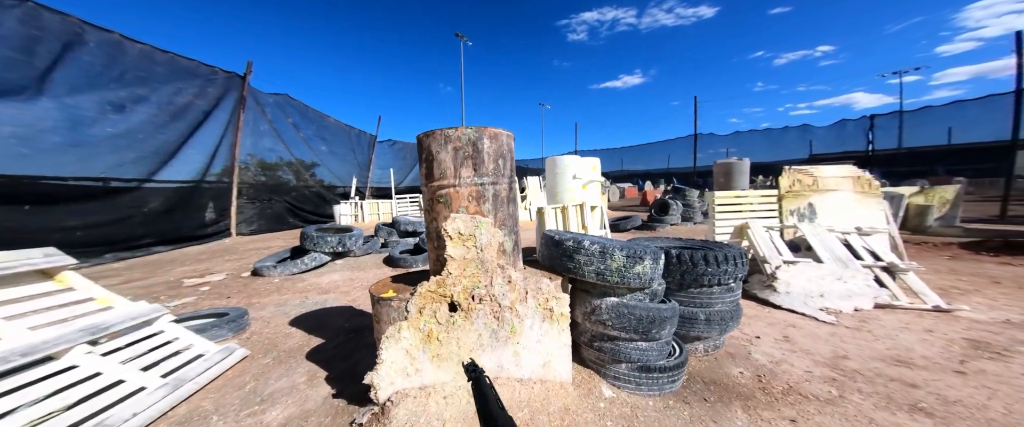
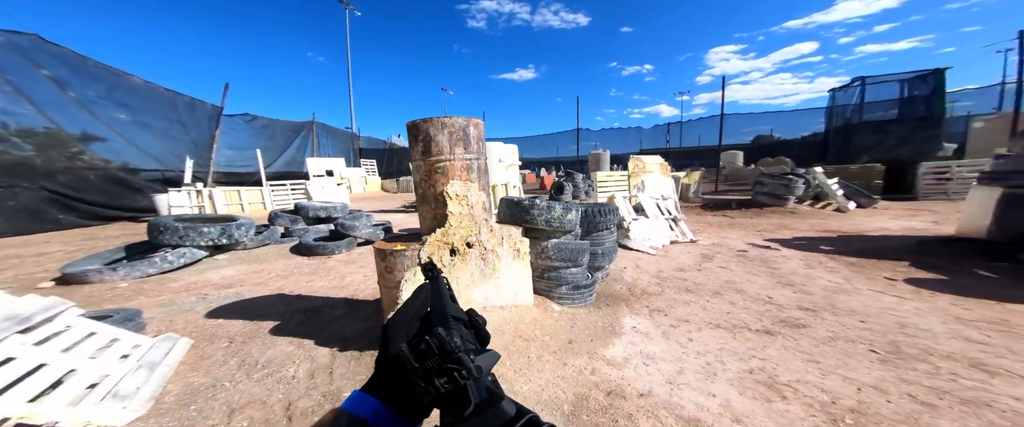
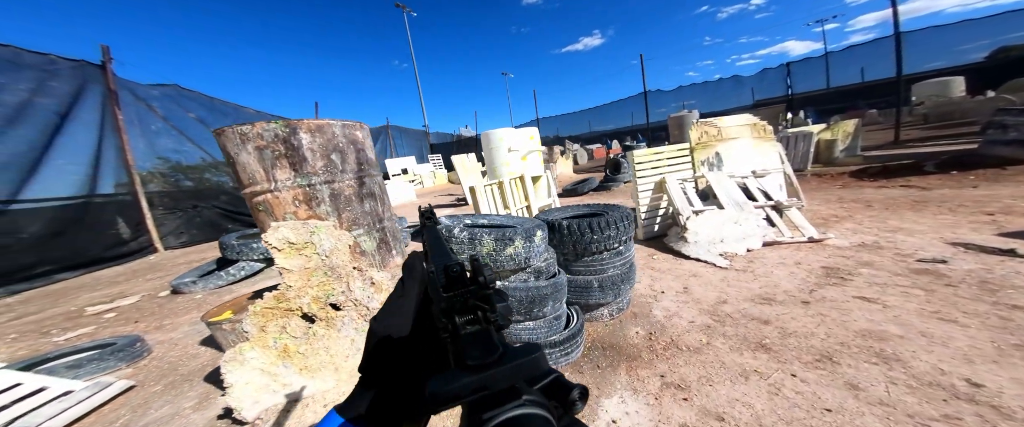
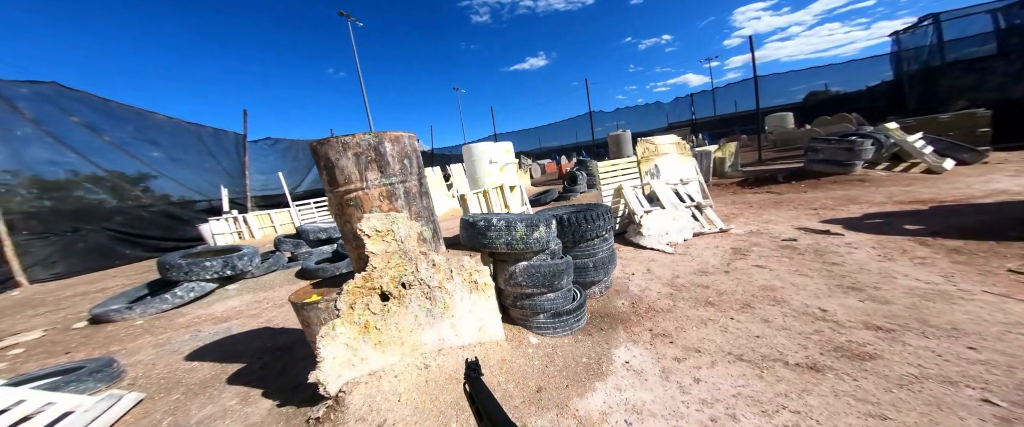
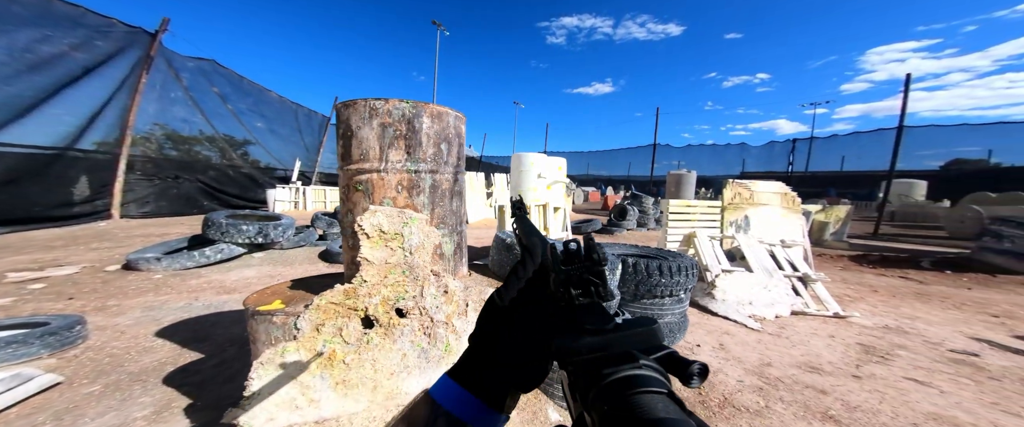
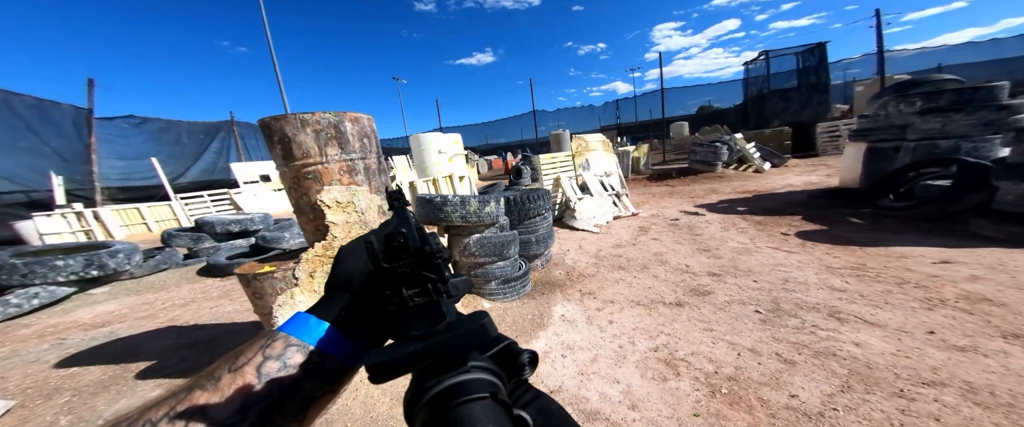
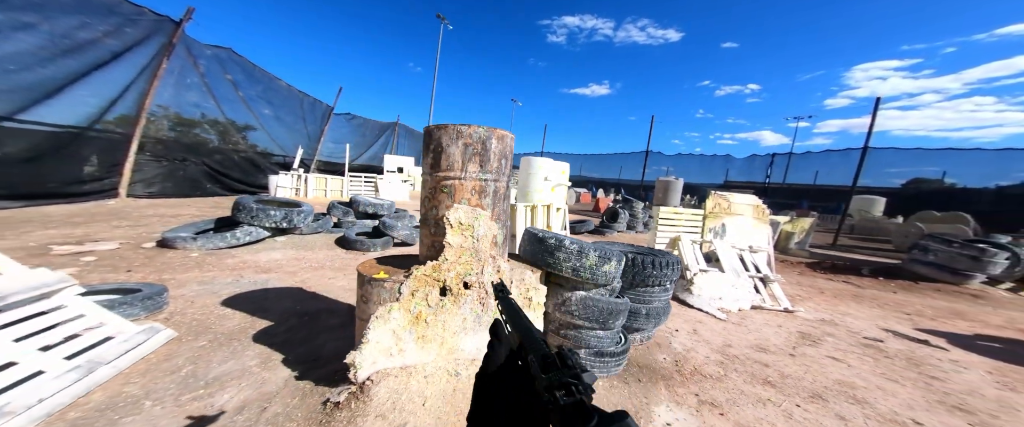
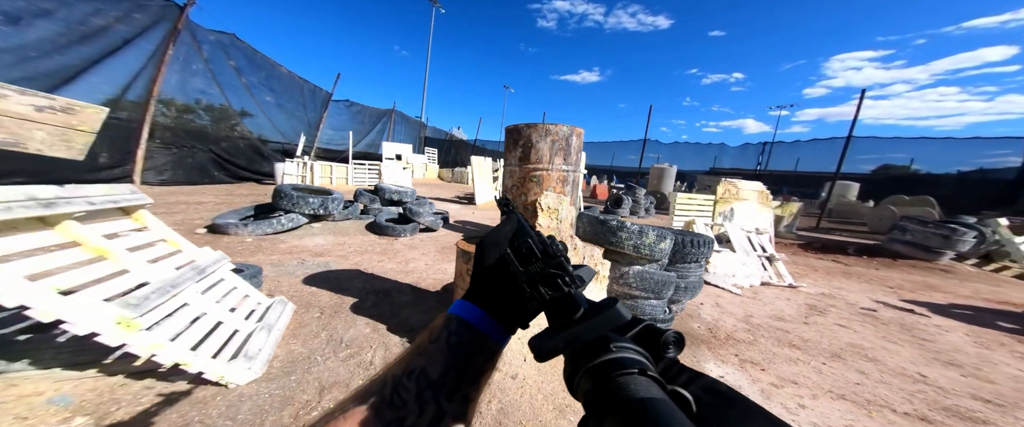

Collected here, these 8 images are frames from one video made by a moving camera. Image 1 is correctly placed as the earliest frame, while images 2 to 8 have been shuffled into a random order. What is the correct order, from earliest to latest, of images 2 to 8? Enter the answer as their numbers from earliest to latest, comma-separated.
5, 7, 8, 2, 6, 4, 3
